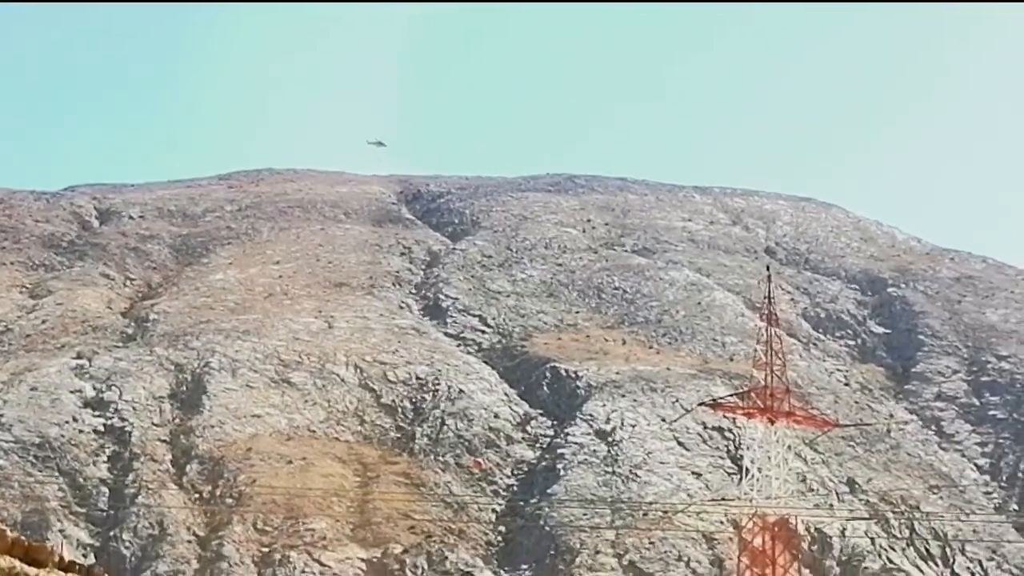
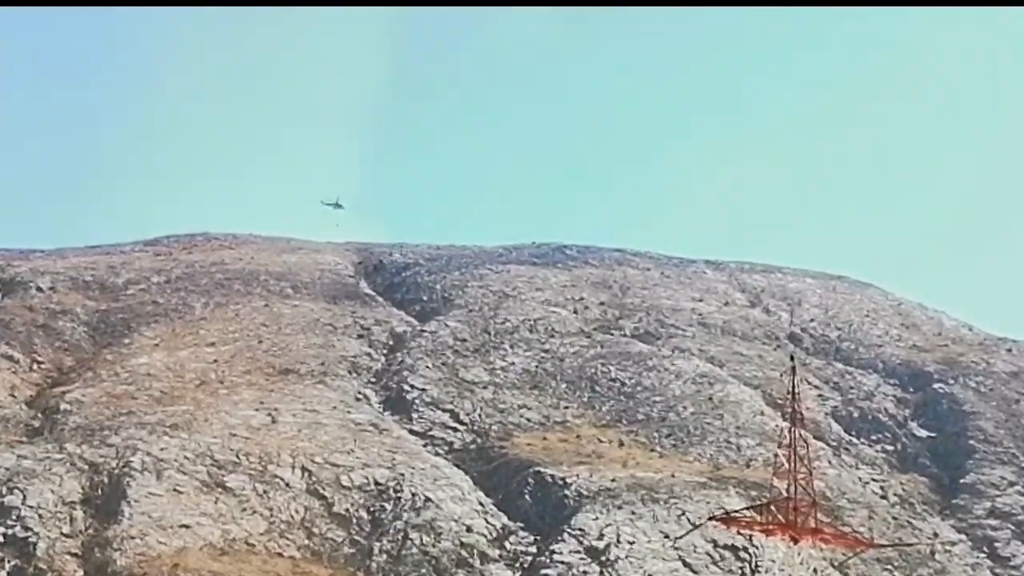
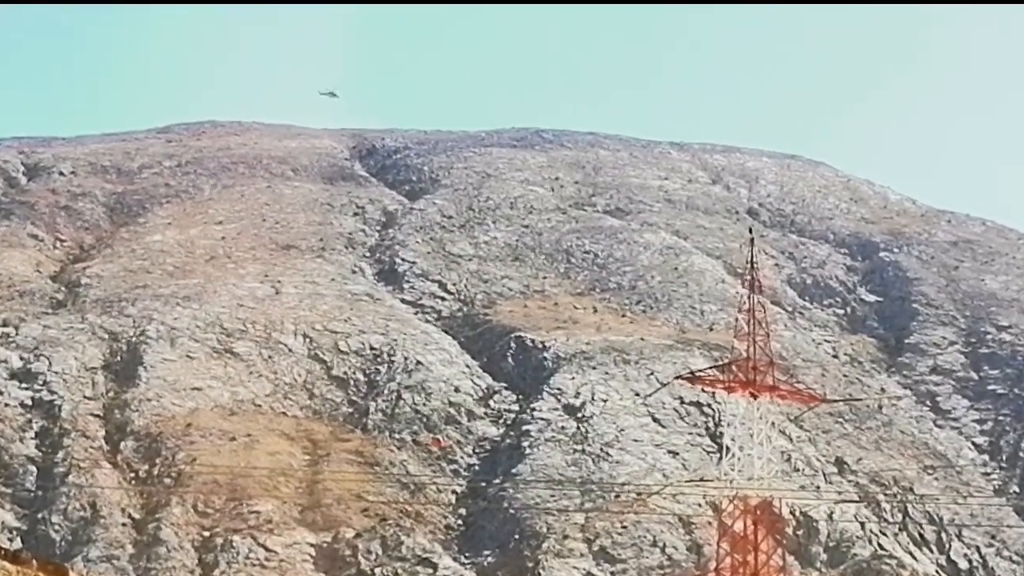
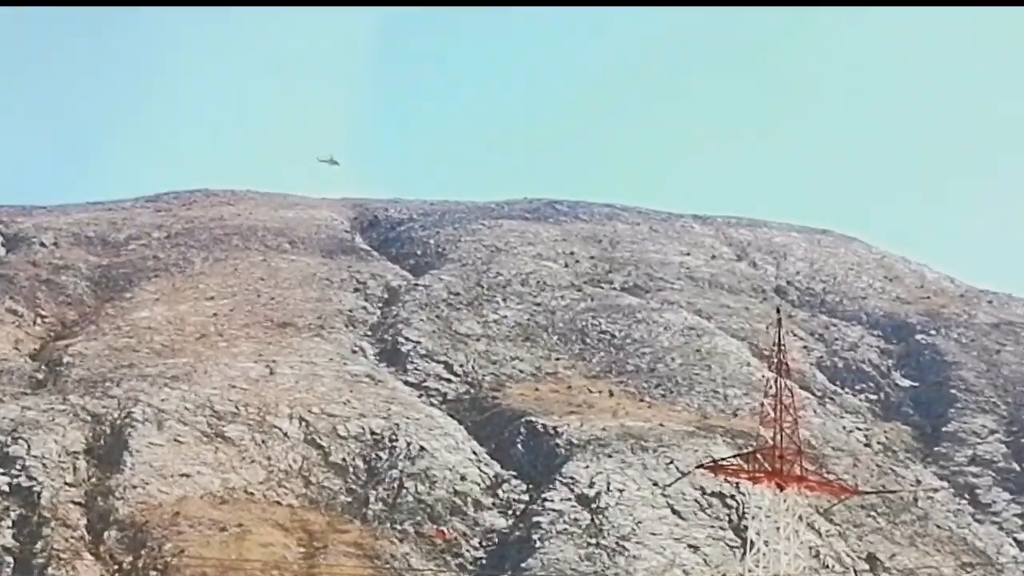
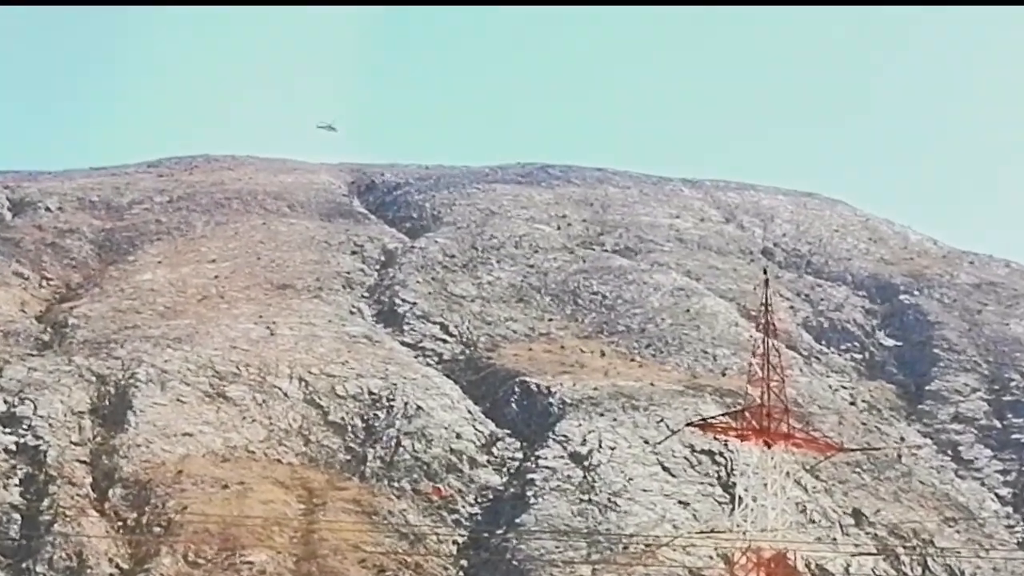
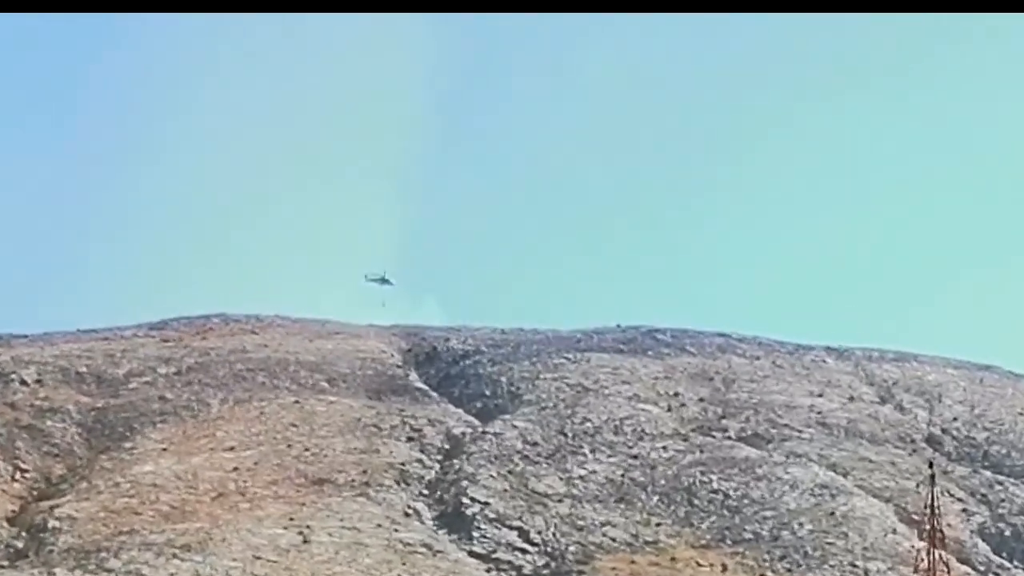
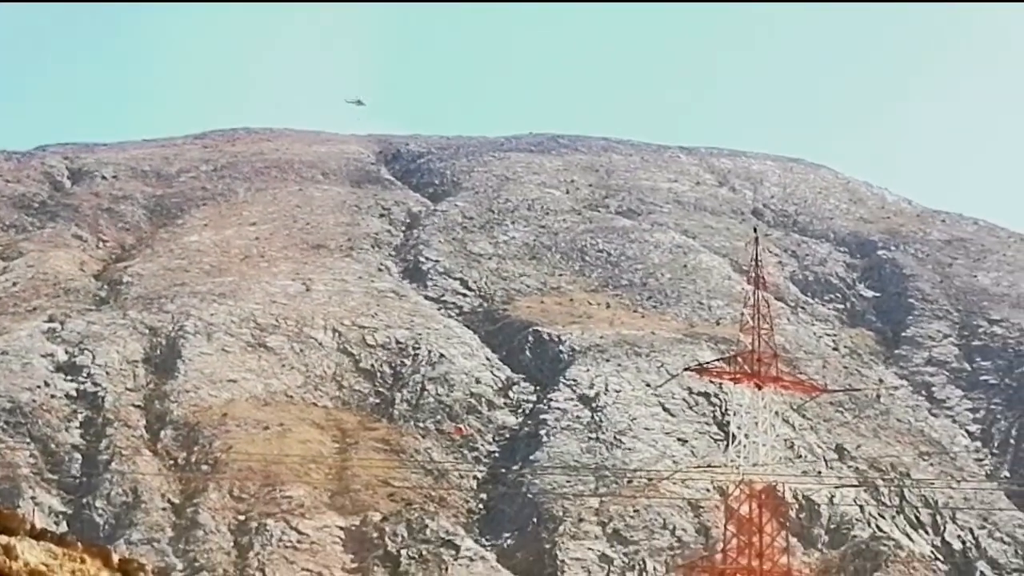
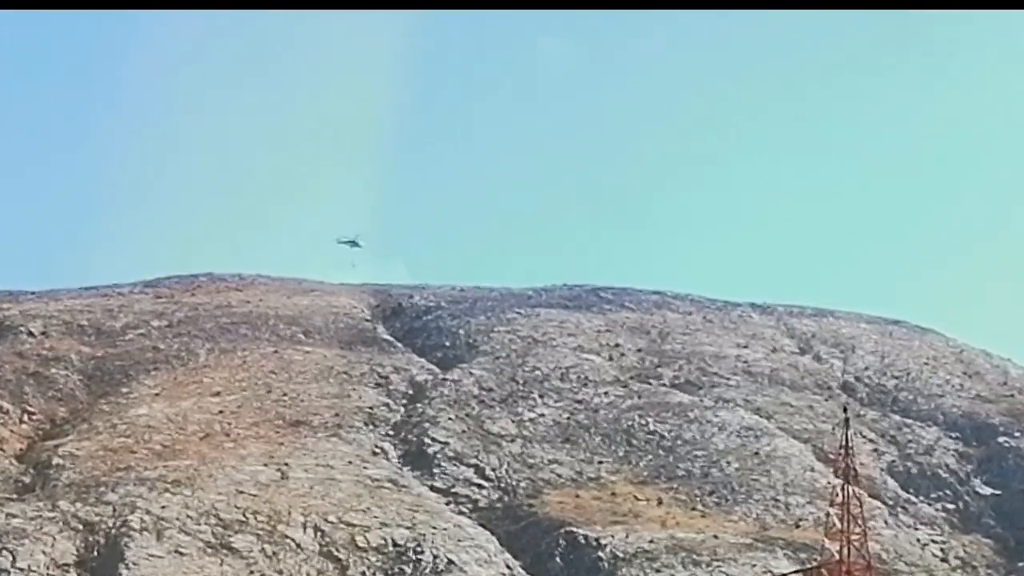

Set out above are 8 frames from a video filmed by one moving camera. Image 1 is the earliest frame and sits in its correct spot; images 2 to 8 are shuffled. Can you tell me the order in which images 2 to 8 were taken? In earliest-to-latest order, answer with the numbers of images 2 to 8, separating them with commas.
7, 3, 5, 4, 2, 8, 6
